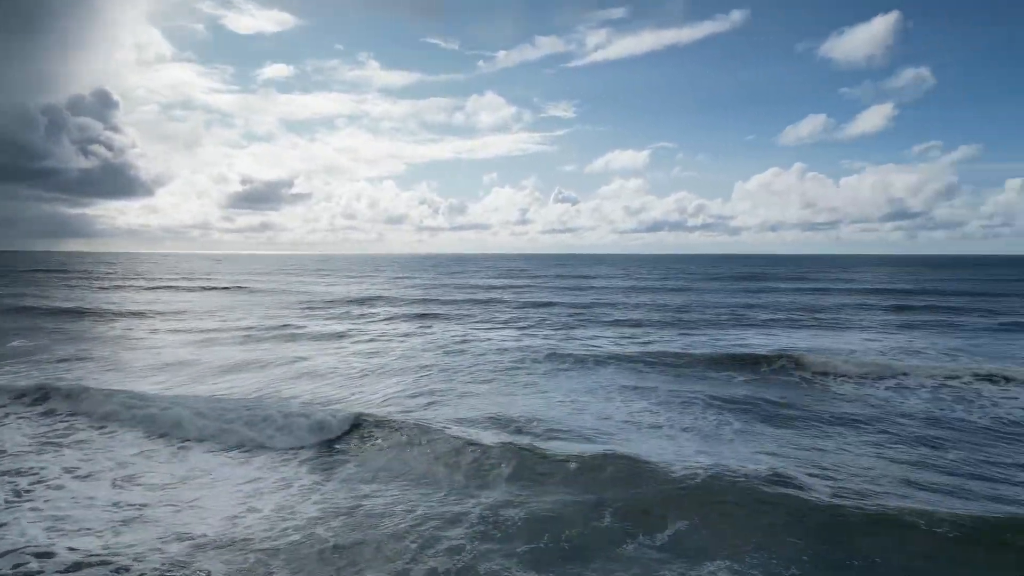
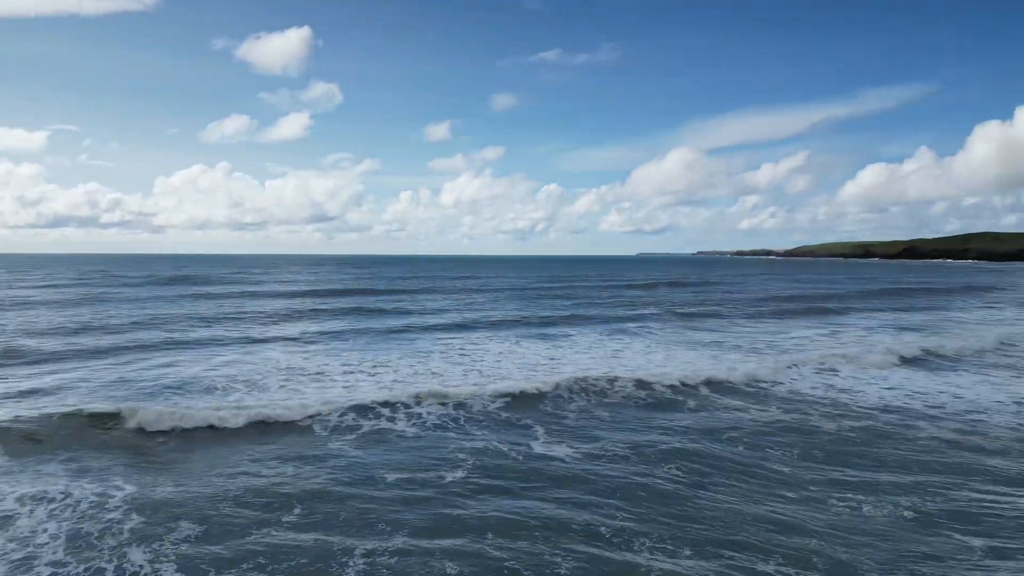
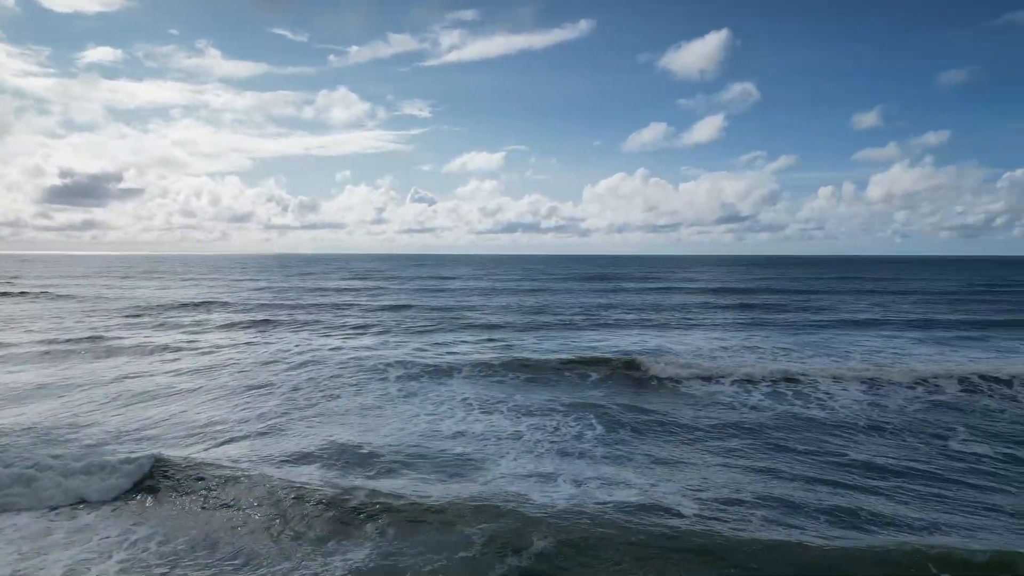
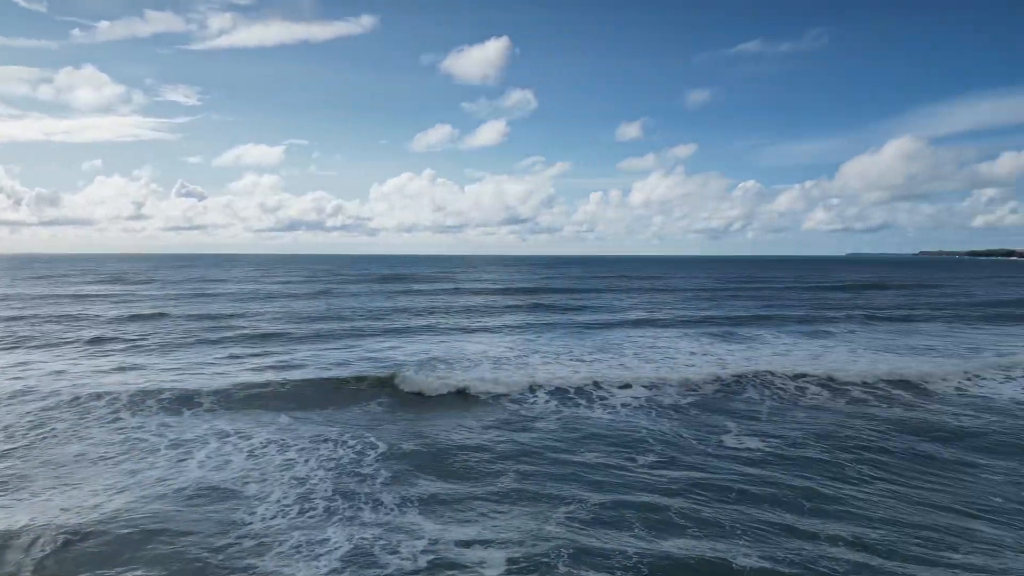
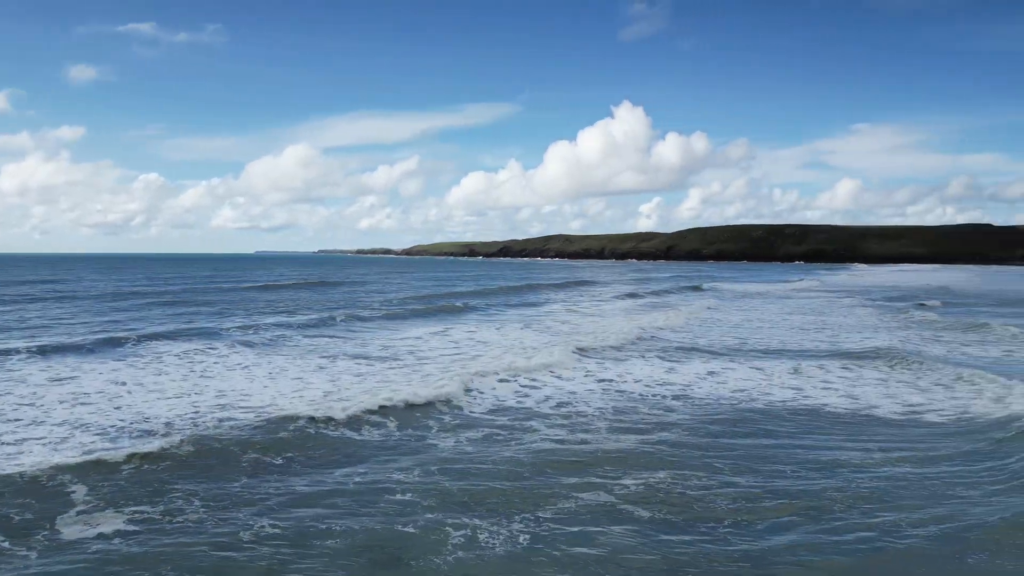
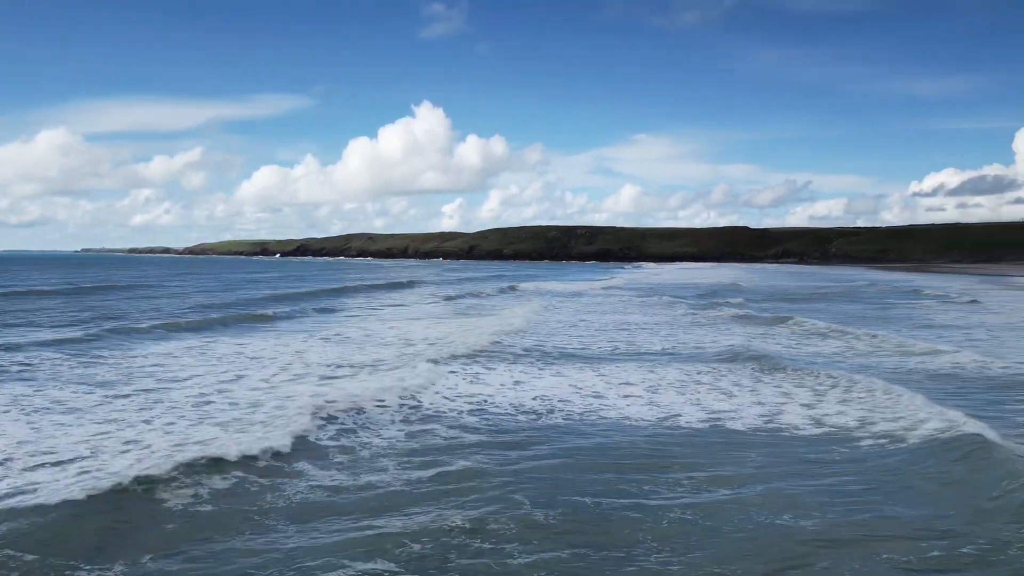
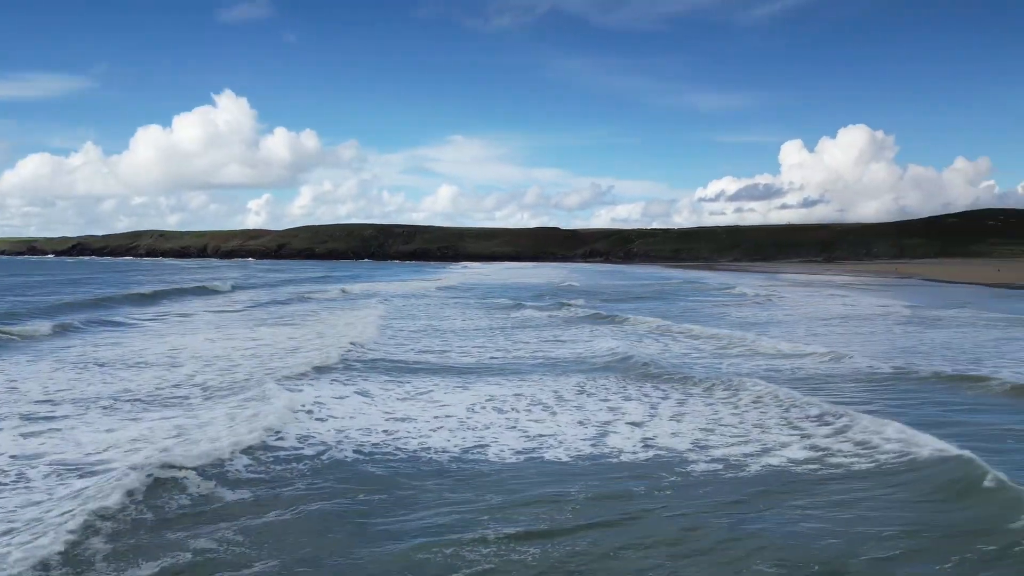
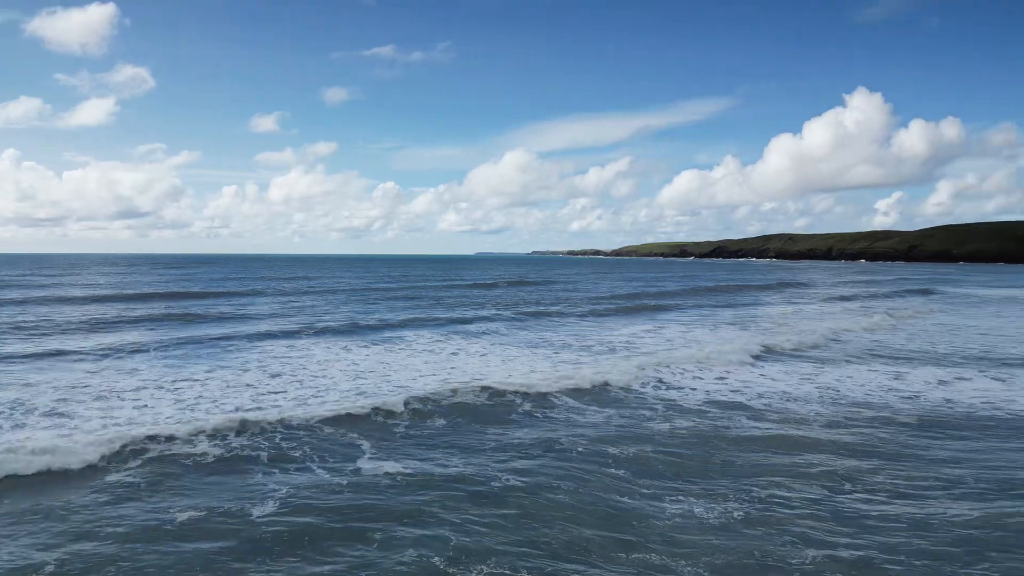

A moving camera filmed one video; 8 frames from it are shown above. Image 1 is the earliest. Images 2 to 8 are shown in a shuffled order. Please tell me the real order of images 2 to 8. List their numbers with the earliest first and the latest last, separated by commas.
3, 4, 2, 8, 5, 6, 7
